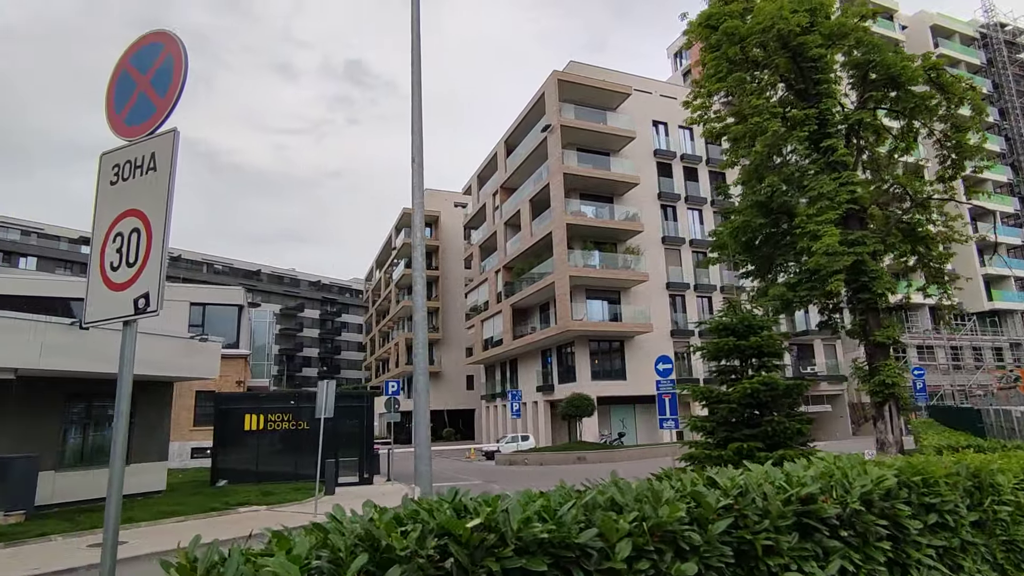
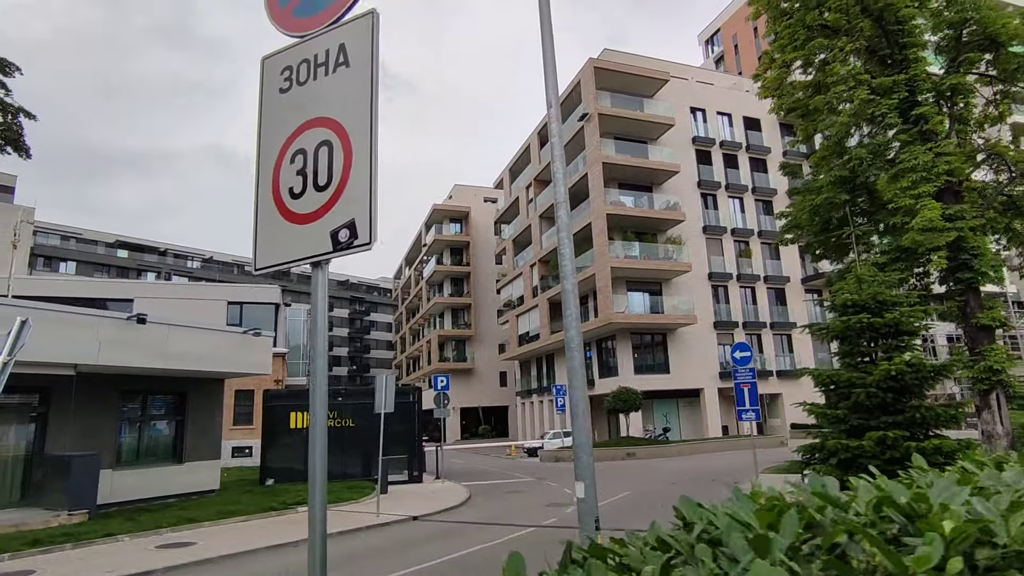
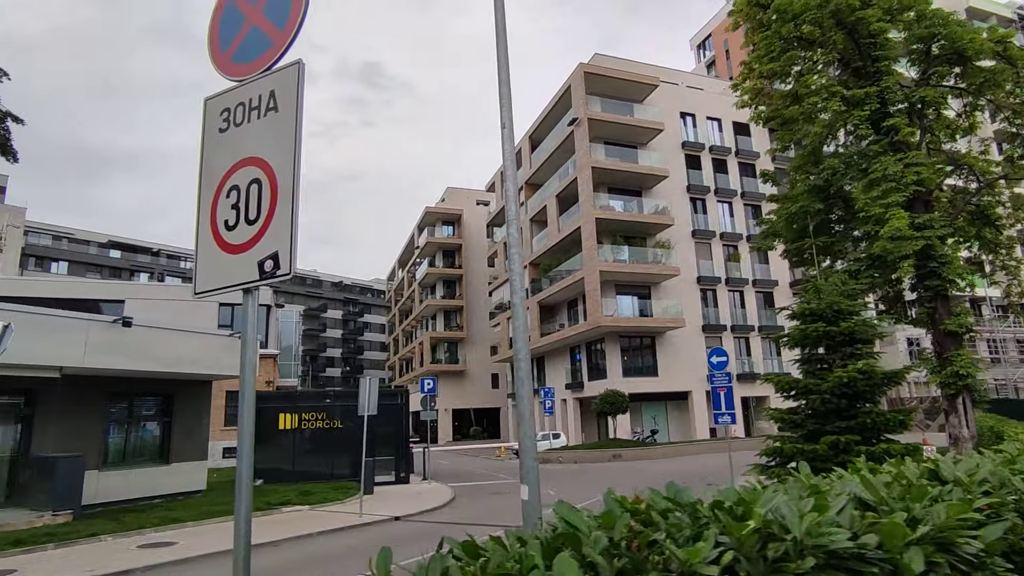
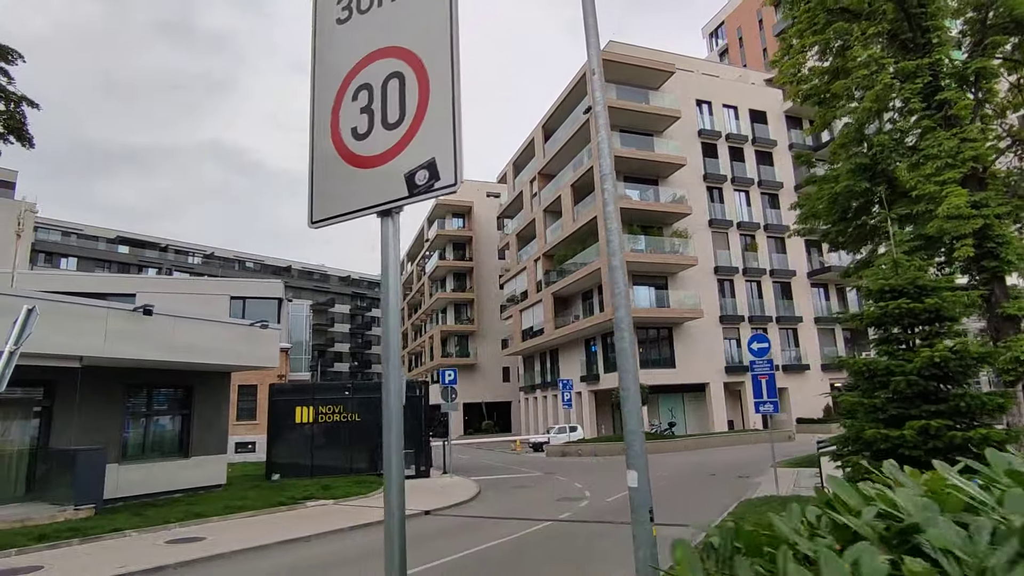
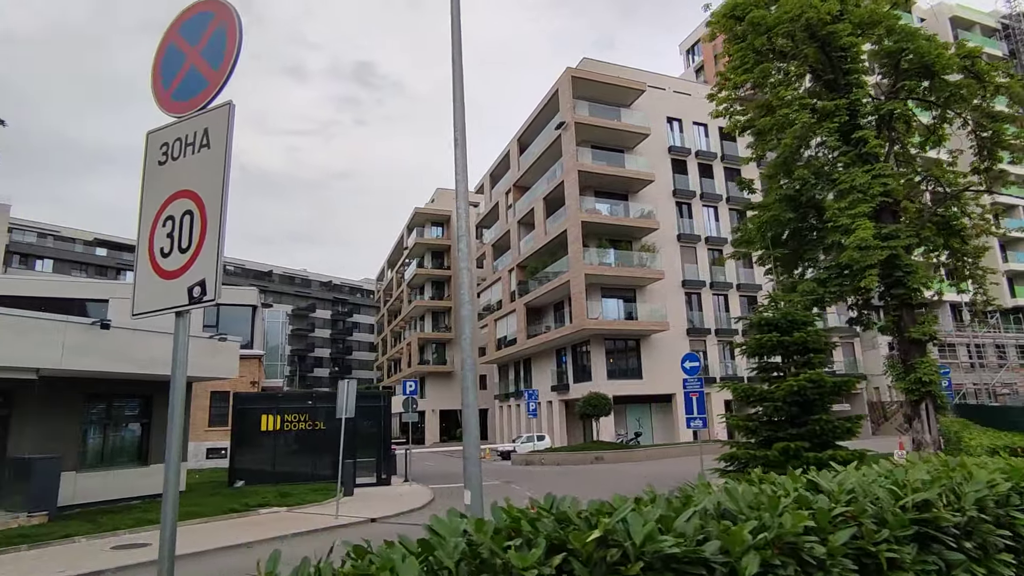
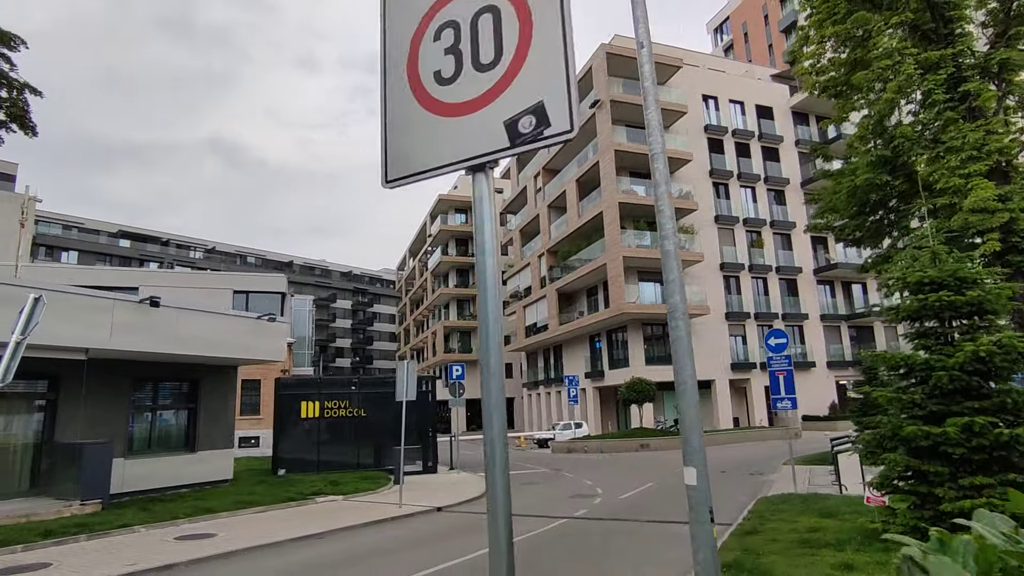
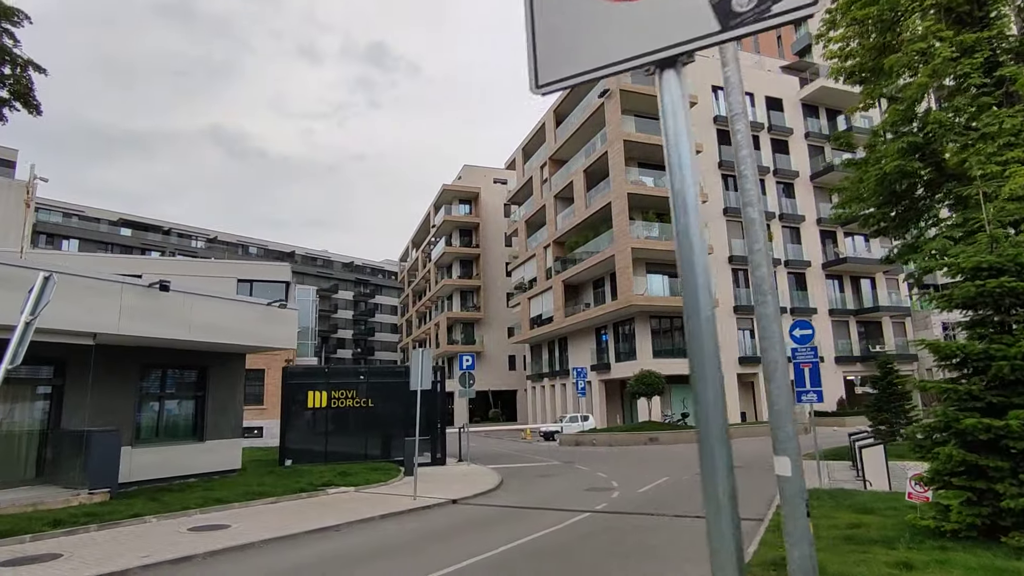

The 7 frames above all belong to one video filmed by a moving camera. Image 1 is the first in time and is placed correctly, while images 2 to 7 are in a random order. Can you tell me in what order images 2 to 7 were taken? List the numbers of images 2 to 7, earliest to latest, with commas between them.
5, 3, 2, 4, 6, 7
